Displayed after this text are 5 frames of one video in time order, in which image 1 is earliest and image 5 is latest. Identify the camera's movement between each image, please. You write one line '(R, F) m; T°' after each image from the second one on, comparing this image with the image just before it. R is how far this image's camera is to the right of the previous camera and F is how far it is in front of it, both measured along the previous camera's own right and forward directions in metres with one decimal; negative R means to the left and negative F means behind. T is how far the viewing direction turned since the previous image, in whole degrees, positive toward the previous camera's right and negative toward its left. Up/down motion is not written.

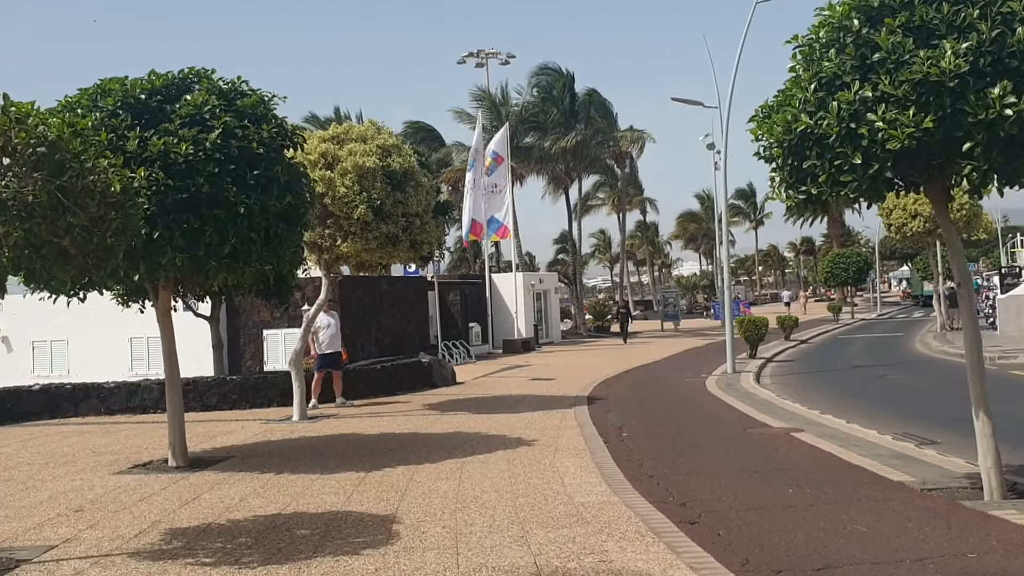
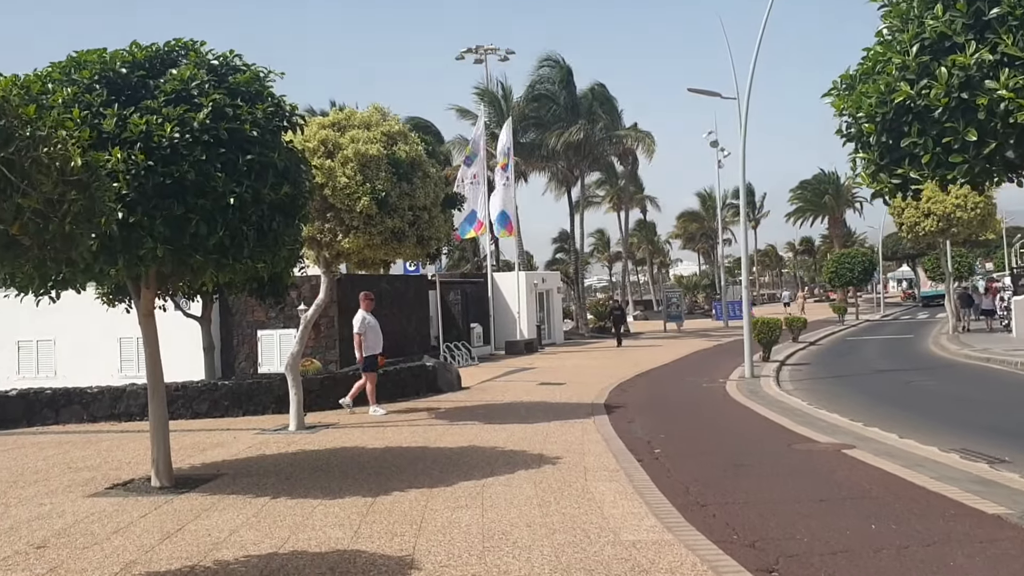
(-0.3, +1.0) m; 0°
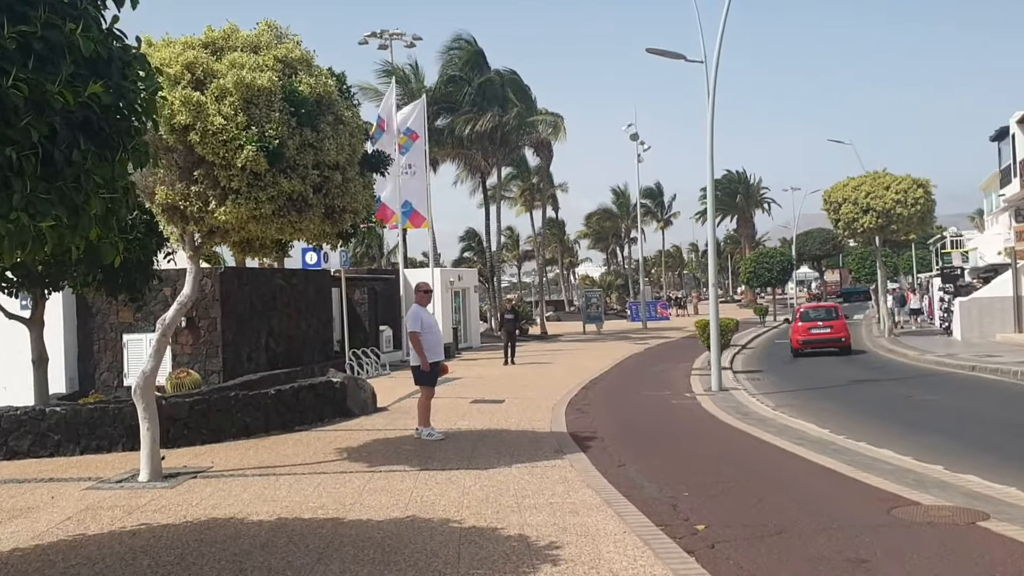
(-0.5, +3.3) m; +7°
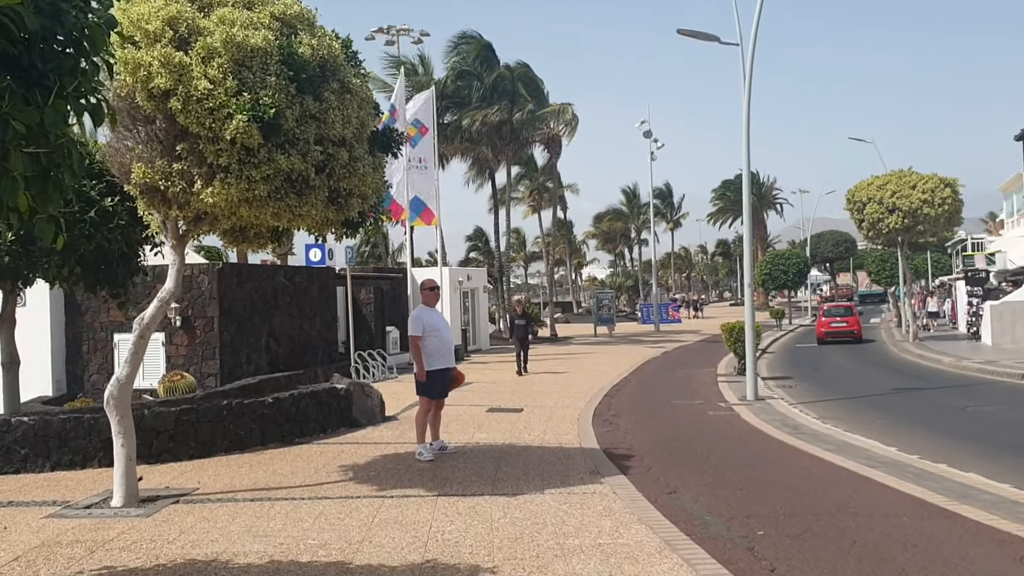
(-0.2, +1.2) m; 0°
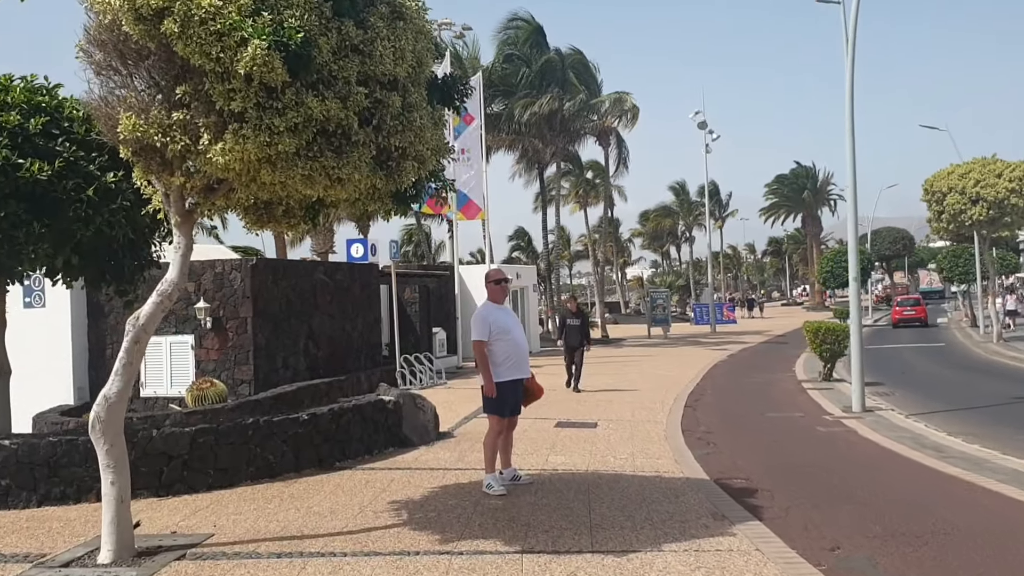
(-0.4, +1.8) m; -3°
